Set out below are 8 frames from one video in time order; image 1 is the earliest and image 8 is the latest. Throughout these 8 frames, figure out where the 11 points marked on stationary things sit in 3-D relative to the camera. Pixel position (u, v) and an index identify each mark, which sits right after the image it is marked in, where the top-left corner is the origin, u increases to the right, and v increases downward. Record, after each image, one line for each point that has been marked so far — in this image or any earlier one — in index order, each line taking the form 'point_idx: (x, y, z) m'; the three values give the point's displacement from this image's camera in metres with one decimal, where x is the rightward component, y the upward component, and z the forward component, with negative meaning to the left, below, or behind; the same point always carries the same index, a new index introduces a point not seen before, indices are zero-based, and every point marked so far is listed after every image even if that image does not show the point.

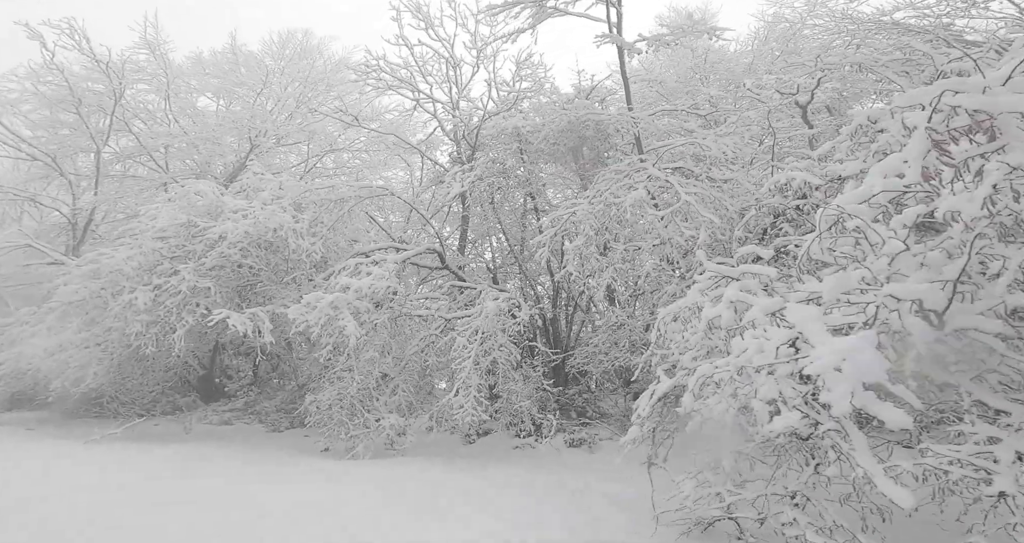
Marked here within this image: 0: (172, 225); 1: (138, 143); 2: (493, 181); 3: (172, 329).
0: (-4.5, +0.6, +7.7) m
1: (-8.0, +2.4, +12.2) m
2: (-0.5, +1.4, +9.6) m
3: (-4.3, -0.8, +7.6) m
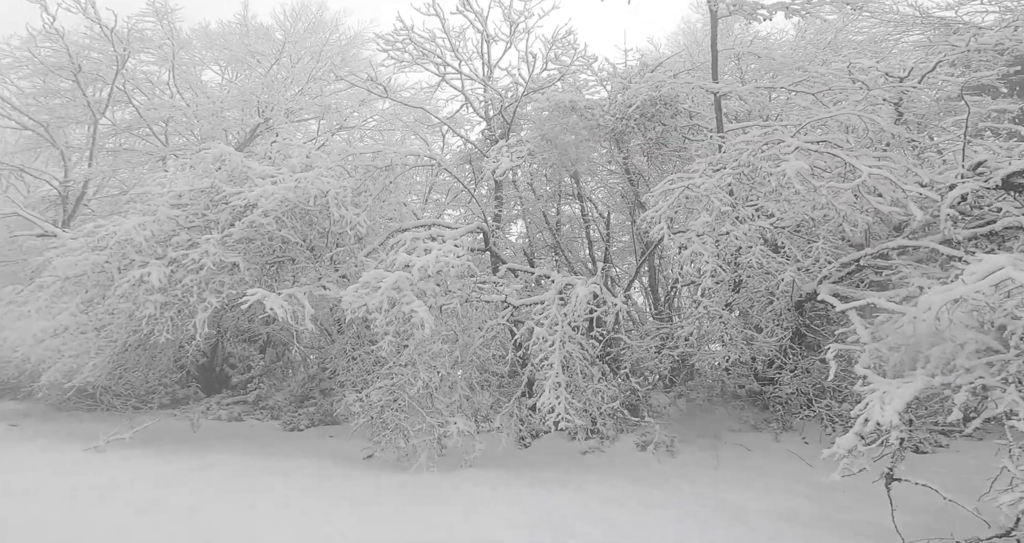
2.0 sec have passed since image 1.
0: (-3.6, +0.9, +6.5) m
1: (-7.0, +2.8, +10.9) m
2: (+0.4, +1.6, +8.4) m
3: (-3.4, -0.5, +6.3) m
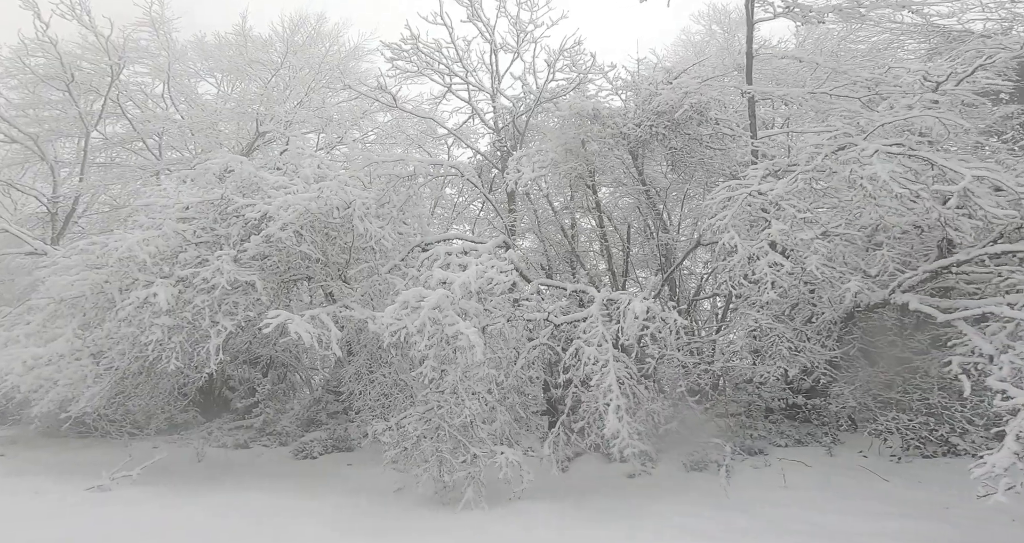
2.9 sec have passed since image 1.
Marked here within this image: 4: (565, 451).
0: (-3.2, +0.7, +5.9) m
1: (-6.7, +2.4, +10.3) m
2: (+0.8, +1.4, +7.9) m
3: (-3.0, -0.6, +5.7) m
4: (+0.5, -1.8, +5.7) m
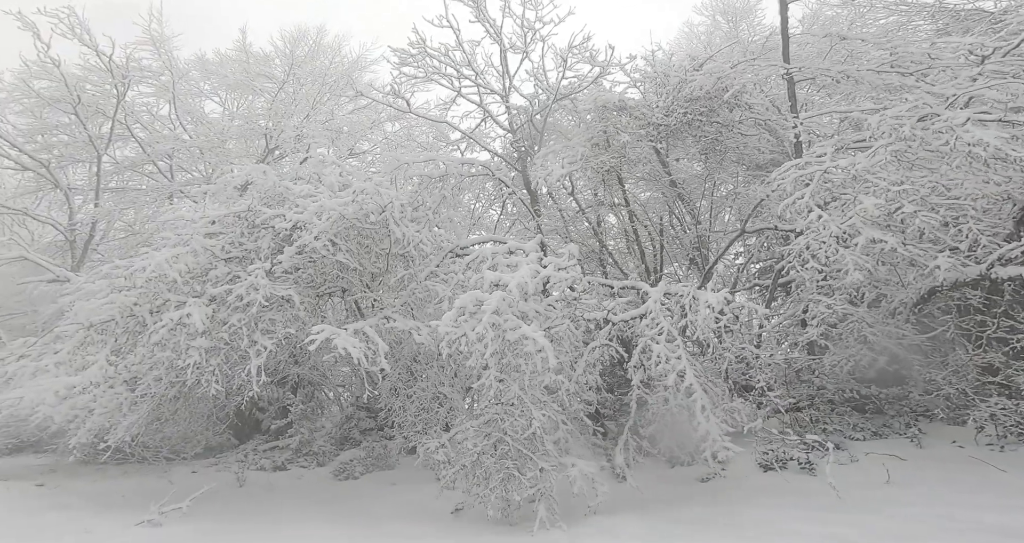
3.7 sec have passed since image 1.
0: (-2.7, +0.5, +5.6) m
1: (-6.3, +2.0, +10.0) m
2: (+1.2, +1.4, +7.6) m
3: (-2.5, -0.8, +5.4) m
4: (+1.1, -1.7, +5.3) m
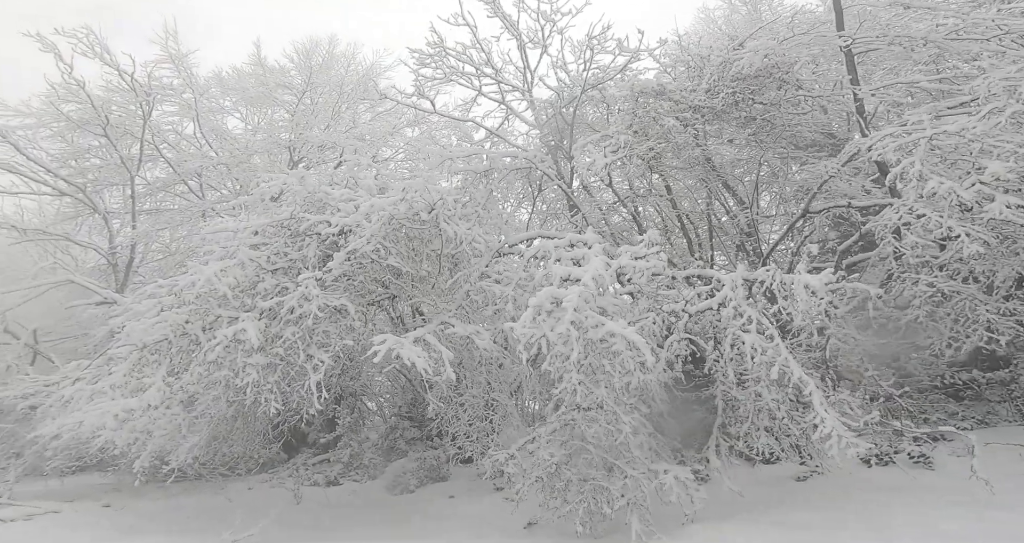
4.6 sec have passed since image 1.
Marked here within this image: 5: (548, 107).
0: (-2.2, +0.4, +5.3) m
1: (-5.8, +1.7, +9.8) m
2: (+1.7, +1.5, +7.2) m
3: (-1.9, -0.9, +5.1) m
4: (+1.7, -1.6, +4.9) m
5: (+0.5, +2.4, +8.6) m
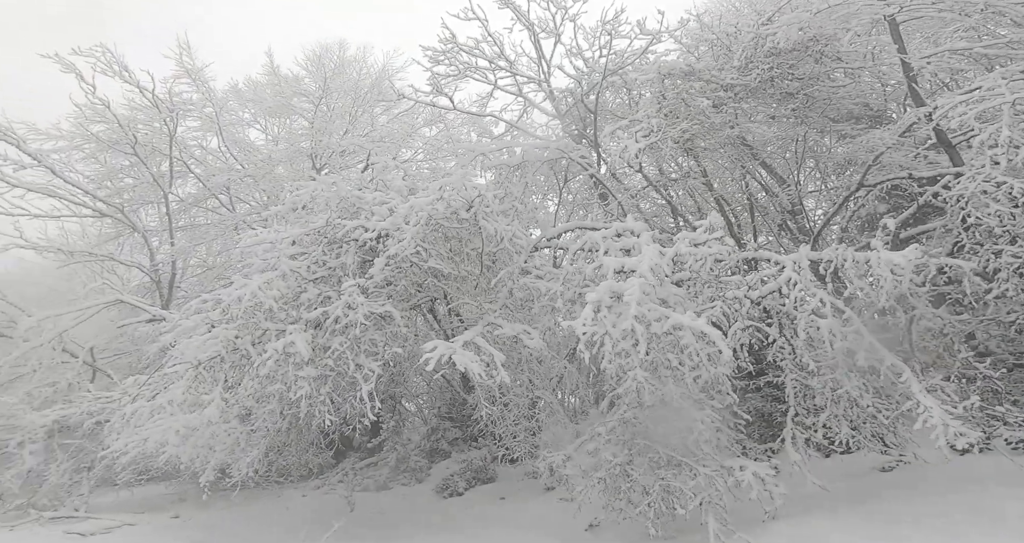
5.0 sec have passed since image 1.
0: (-1.8, +0.4, +5.2) m
1: (-5.3, +1.4, +9.8) m
2: (+2.1, +1.7, +6.9) m
3: (-1.4, -1.0, +5.0) m
4: (+2.2, -1.5, +4.7) m
5: (+0.8, +2.5, +8.4) m
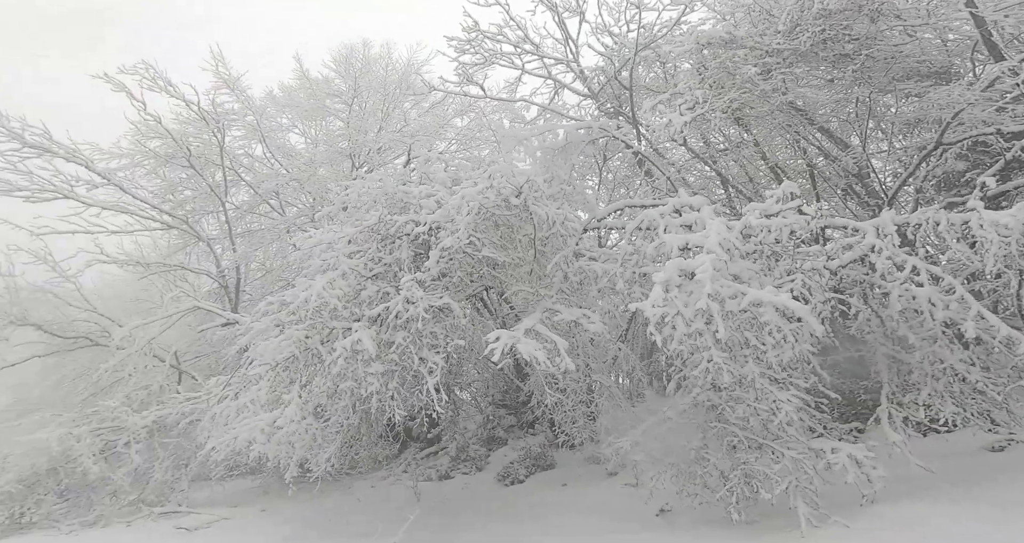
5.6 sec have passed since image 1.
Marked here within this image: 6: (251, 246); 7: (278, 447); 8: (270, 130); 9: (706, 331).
0: (-1.4, +0.4, +5.3) m
1: (-4.6, +1.4, +10.1) m
2: (+2.6, +2.0, +6.8) m
3: (-0.9, -0.9, +5.1) m
4: (+2.8, -1.2, +4.6) m
5: (+1.3, +2.8, +8.3) m
6: (-4.2, +0.4, +9.3) m
7: (-2.0, -1.4, +4.7) m
8: (-4.4, +2.5, +10.5) m
9: (+1.2, -0.3, +3.8) m
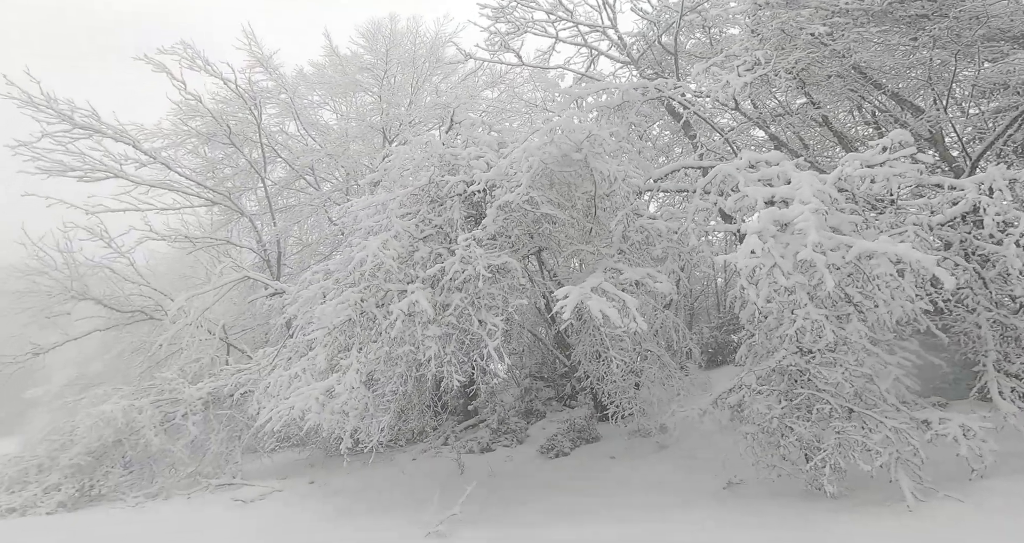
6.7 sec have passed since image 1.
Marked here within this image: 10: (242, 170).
0: (-0.9, +0.7, +5.1) m
1: (-4.0, +1.8, +10.0) m
2: (+3.1, +2.4, +6.4) m
3: (-0.4, -0.6, +4.9) m
4: (+3.2, -0.9, +4.3) m
5: (+1.9, +3.3, +7.9) m
6: (-3.6, +0.8, +9.3) m
7: (-1.5, -1.2, +4.6) m
8: (-3.7, +3.0, +10.4) m
9: (+1.6, -0.1, +3.5) m
10: (-4.6, +1.6, +9.5) m
